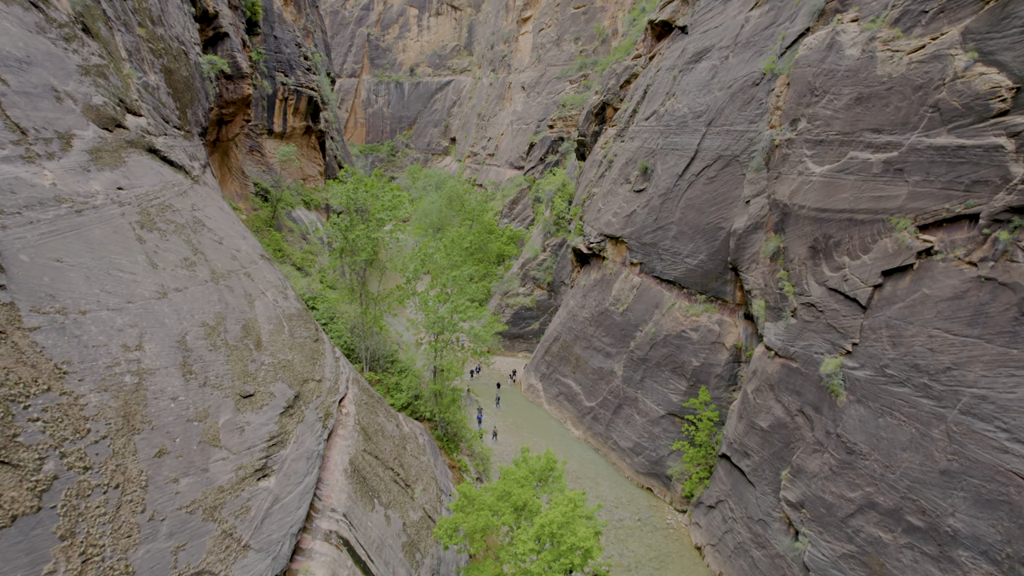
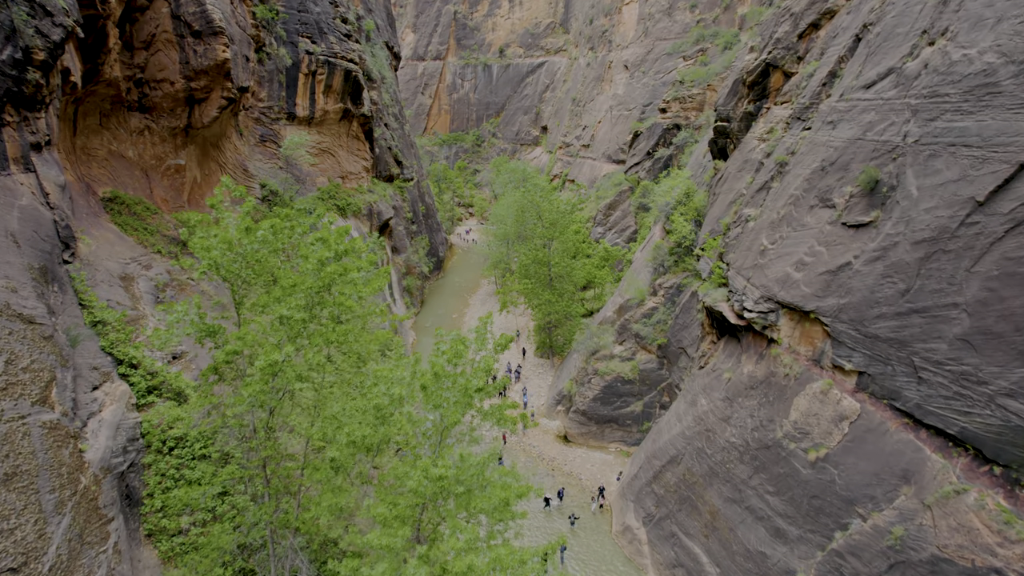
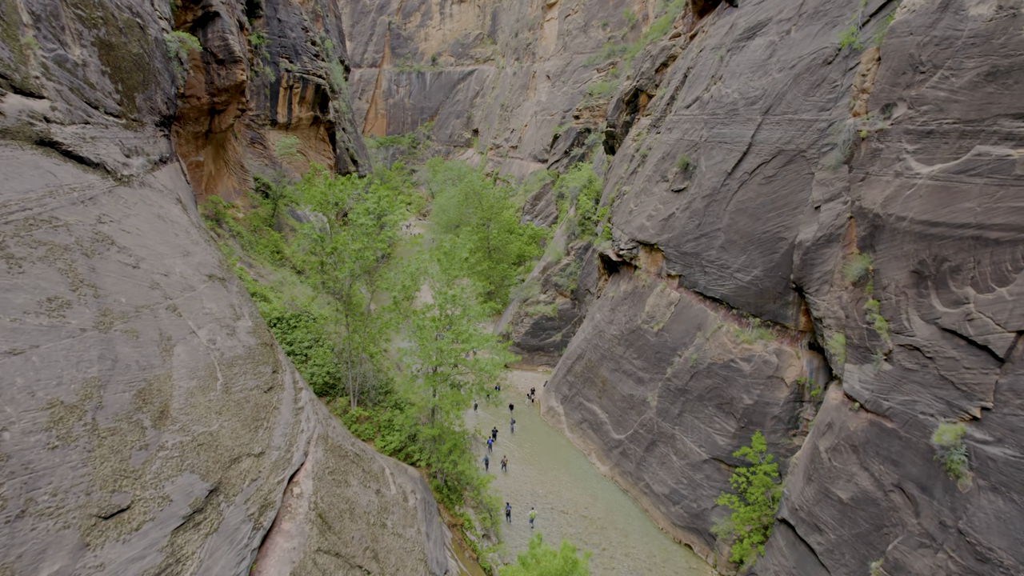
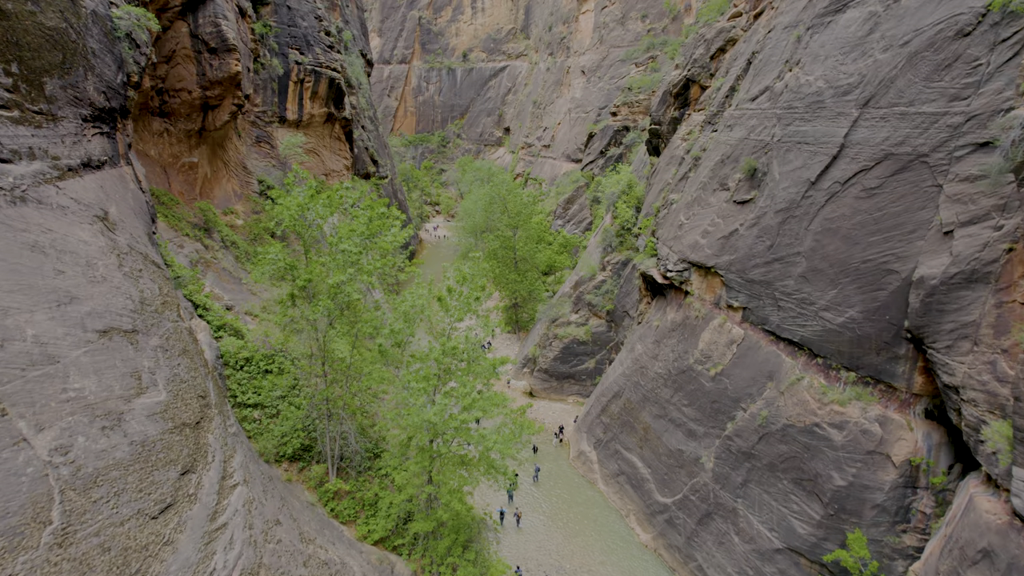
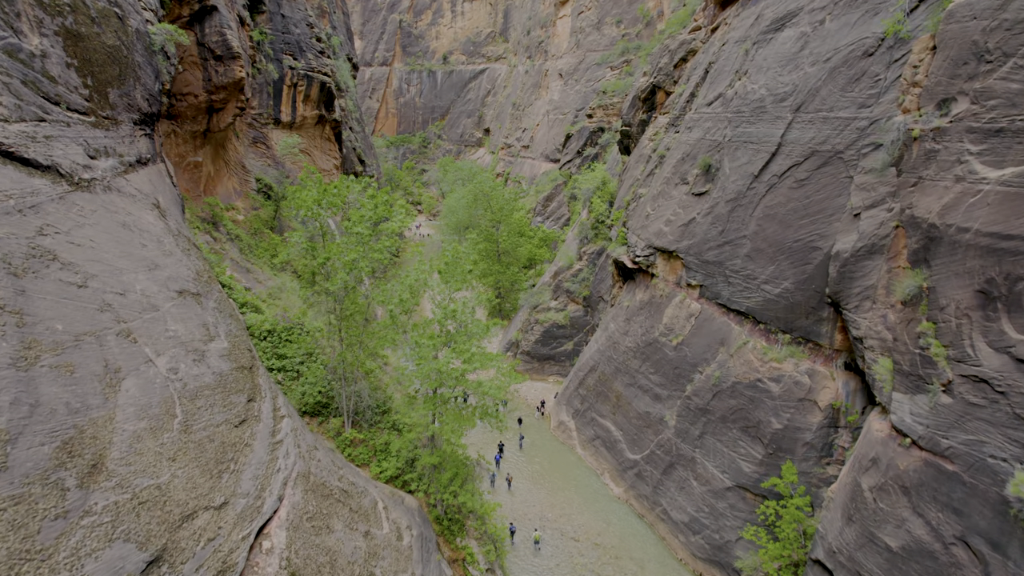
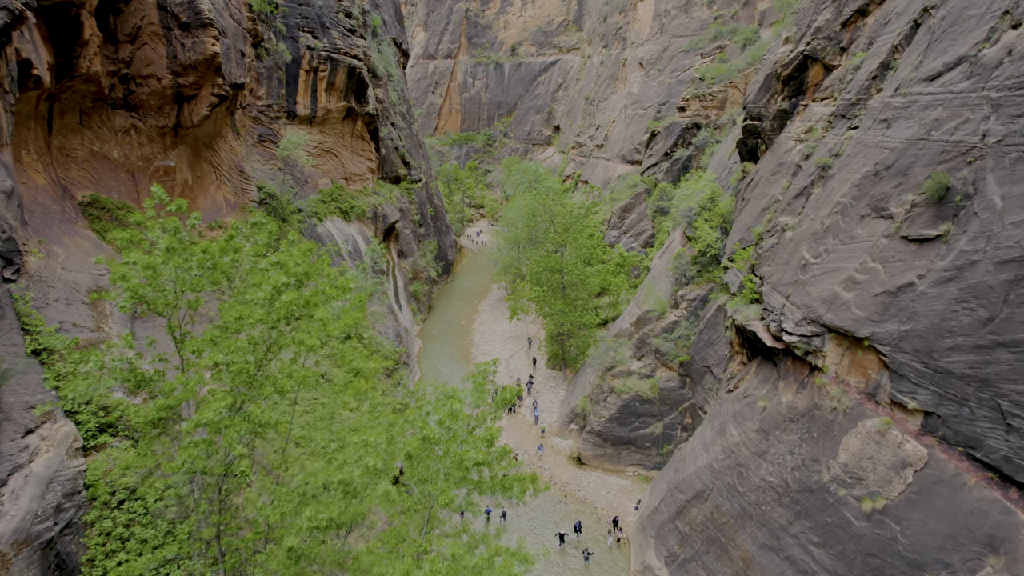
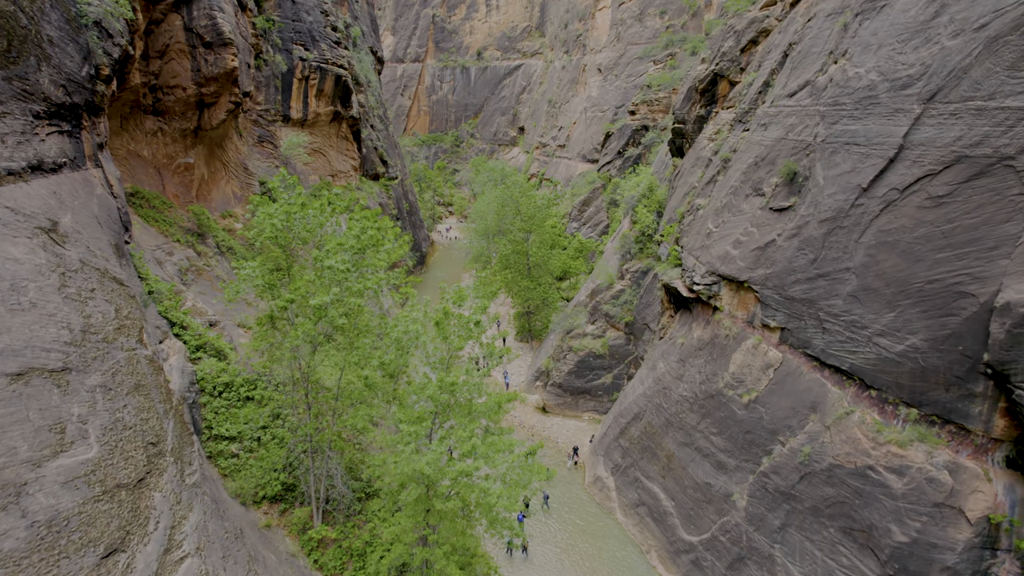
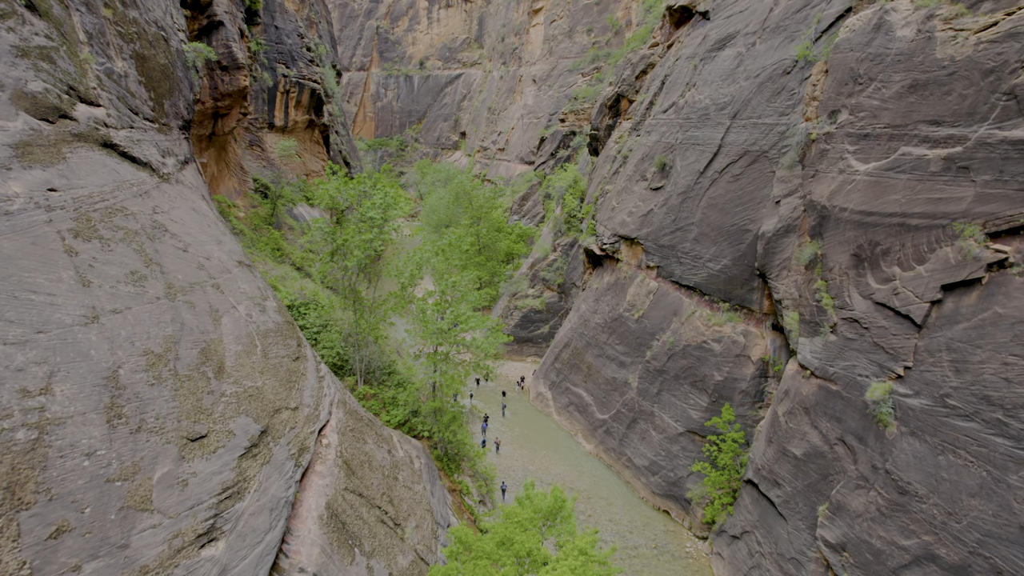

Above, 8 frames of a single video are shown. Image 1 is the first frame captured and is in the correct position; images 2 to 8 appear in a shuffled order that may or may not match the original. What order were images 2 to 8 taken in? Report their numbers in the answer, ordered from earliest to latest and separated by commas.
8, 3, 5, 4, 7, 2, 6
